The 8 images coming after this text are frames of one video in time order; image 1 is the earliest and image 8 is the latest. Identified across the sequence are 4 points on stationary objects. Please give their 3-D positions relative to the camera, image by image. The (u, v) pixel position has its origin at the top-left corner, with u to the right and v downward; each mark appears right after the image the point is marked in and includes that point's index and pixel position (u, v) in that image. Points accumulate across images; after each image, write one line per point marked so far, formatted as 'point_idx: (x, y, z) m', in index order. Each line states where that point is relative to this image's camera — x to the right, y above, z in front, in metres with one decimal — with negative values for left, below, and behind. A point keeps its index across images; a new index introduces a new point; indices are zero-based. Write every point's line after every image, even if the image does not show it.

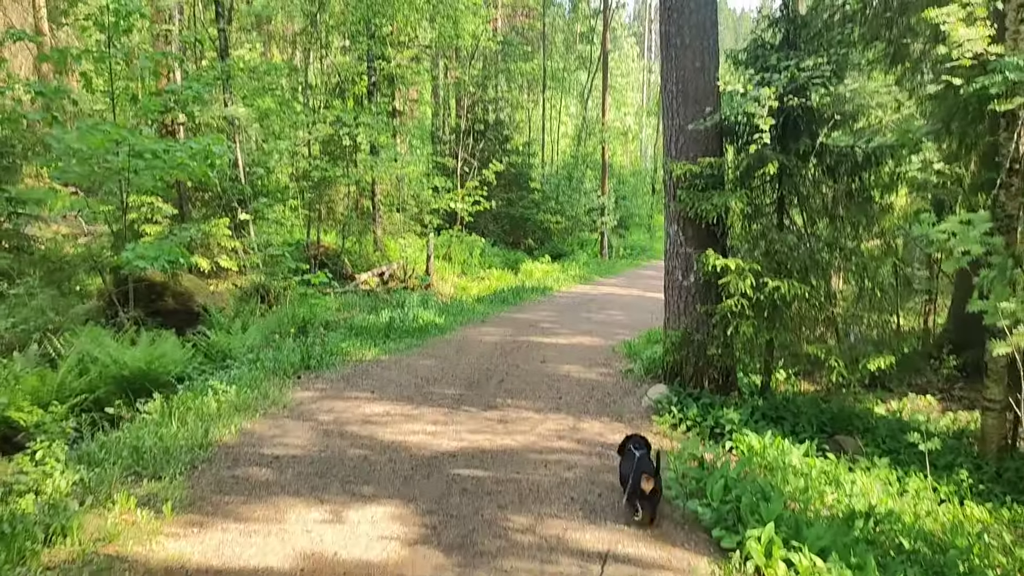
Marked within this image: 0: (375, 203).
0: (-3.1, +2.0, +19.4) m
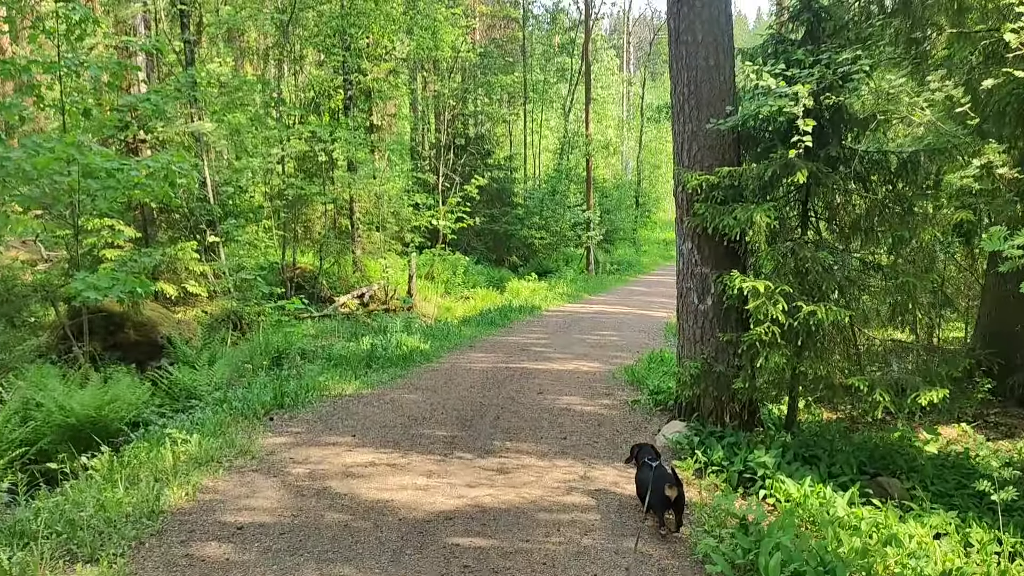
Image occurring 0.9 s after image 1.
0: (-3.4, +1.5, +18.6) m
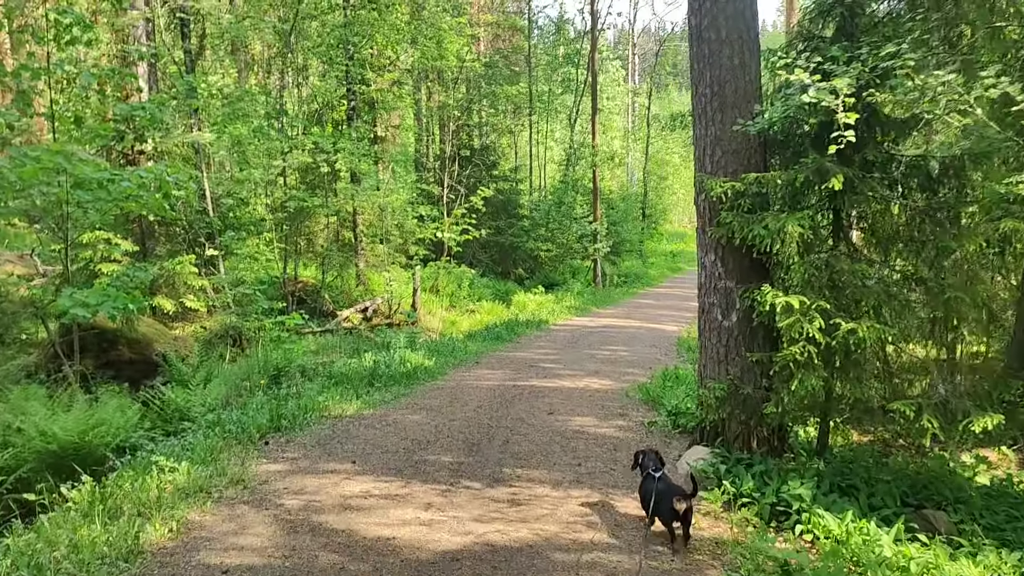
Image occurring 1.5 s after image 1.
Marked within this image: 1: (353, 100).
0: (-3.3, +1.2, +18.2) m
1: (-3.5, +4.1, +18.8) m
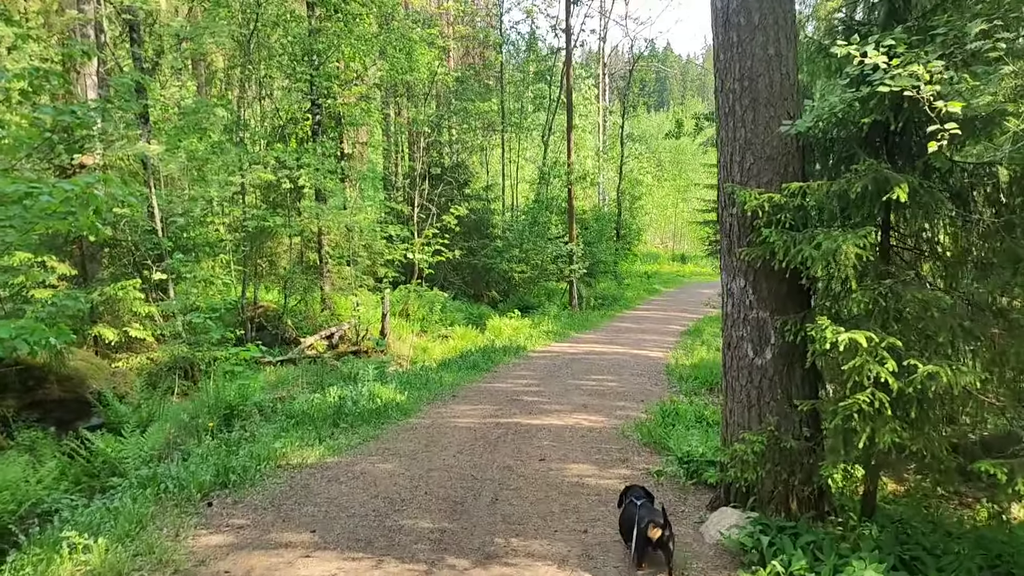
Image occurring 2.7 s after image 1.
0: (-3.8, +0.7, +17.0) m
1: (-4.0, +3.6, +17.7) m
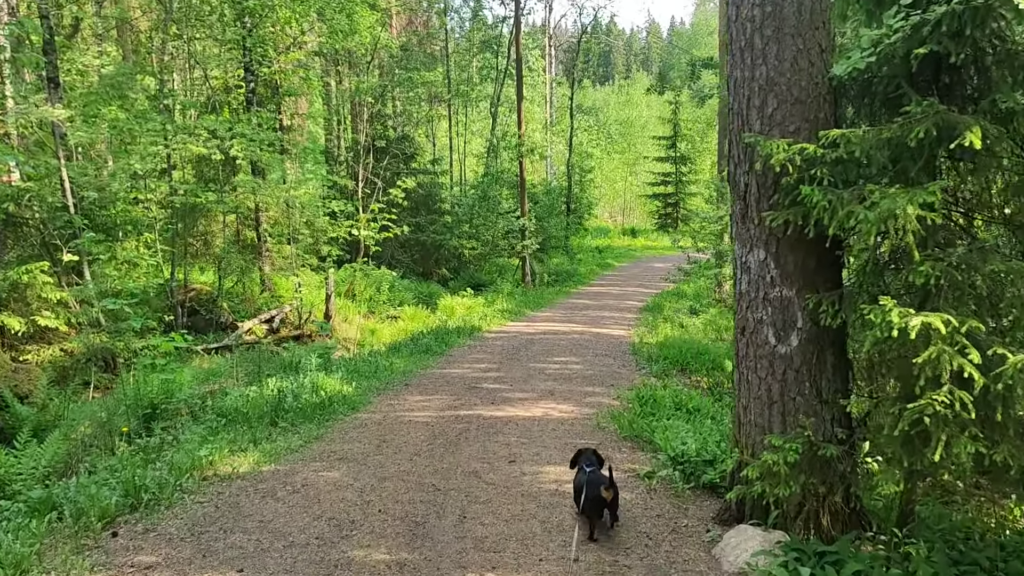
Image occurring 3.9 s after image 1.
0: (-4.7, +1.0, +15.8) m
1: (-5.0, +4.0, +16.3) m
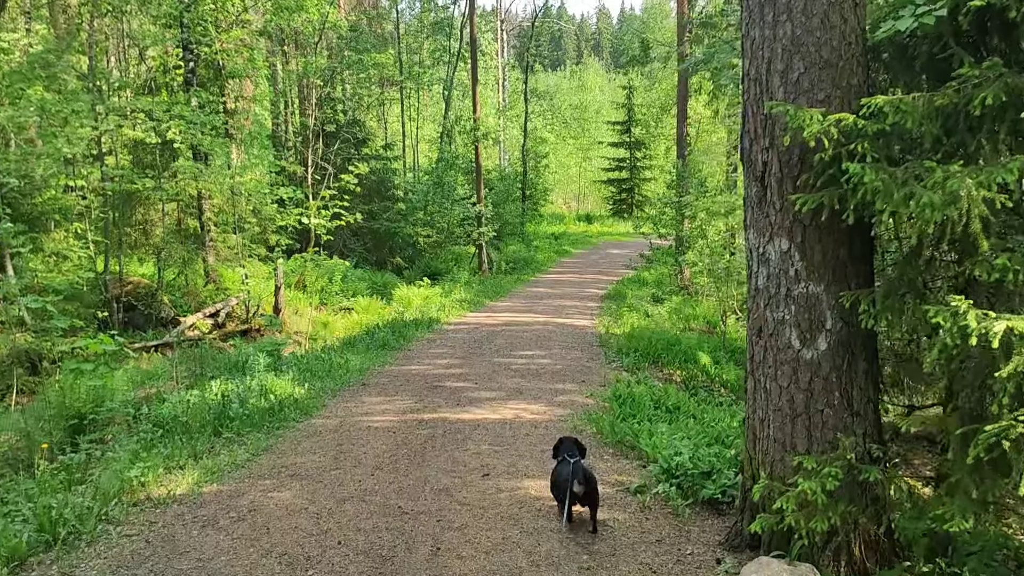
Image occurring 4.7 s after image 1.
0: (-5.4, +1.2, +14.8) m
1: (-5.8, +4.1, +15.3) m
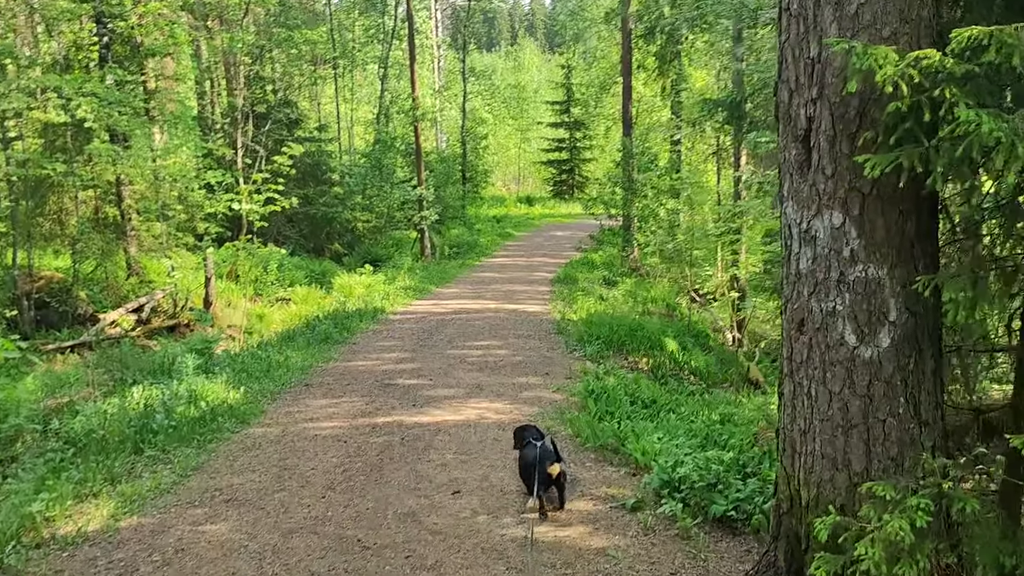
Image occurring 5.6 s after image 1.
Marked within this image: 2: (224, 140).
0: (-6.2, +1.3, +13.6) m
1: (-6.7, +4.2, +14.0) m
2: (-6.1, +3.2, +18.0) m
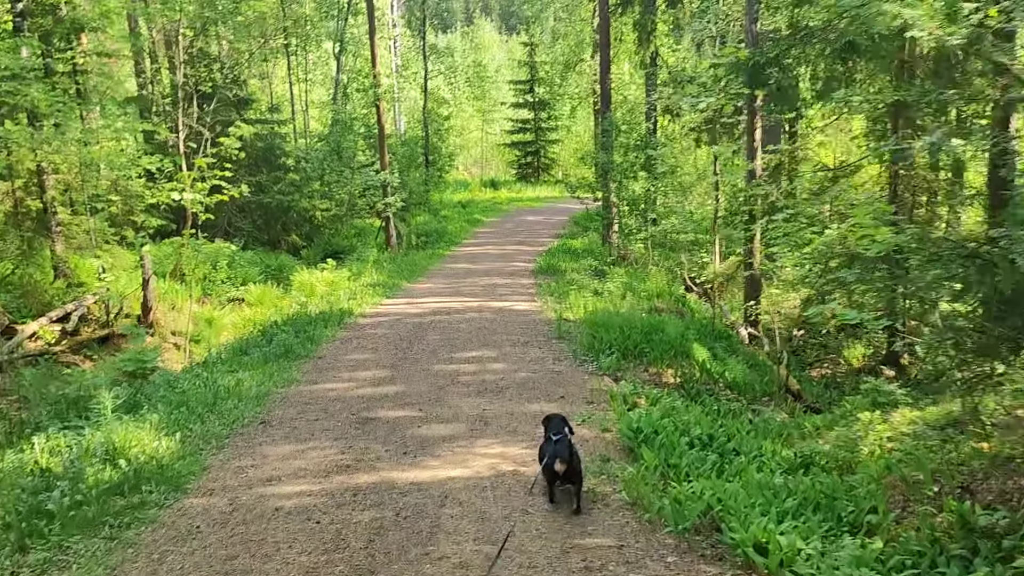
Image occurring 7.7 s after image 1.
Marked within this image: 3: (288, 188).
0: (-6.4, +1.2, +11.5) m
1: (-7.0, +4.1, +11.8) m
2: (-6.5, +3.2, +15.9) m
3: (-5.3, +2.4, +20.1) m
